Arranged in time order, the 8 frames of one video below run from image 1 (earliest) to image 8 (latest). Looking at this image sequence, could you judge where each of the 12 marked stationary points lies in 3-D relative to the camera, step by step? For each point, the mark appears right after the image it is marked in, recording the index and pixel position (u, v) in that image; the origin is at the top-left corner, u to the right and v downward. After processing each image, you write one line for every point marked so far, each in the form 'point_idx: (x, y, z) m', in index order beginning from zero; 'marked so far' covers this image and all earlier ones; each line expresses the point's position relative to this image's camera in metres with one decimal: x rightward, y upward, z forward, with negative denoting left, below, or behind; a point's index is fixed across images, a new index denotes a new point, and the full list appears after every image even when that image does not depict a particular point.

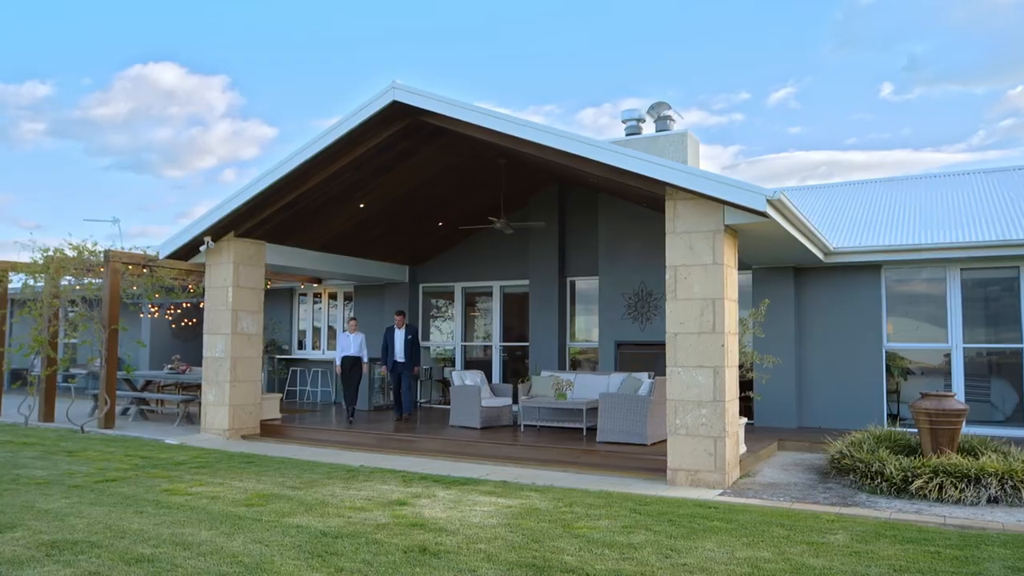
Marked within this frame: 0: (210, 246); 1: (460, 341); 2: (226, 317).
0: (-4.0, +0.5, +10.2) m
1: (-0.9, -0.9, +13.3) m
2: (-3.7, -0.4, +10.2) m
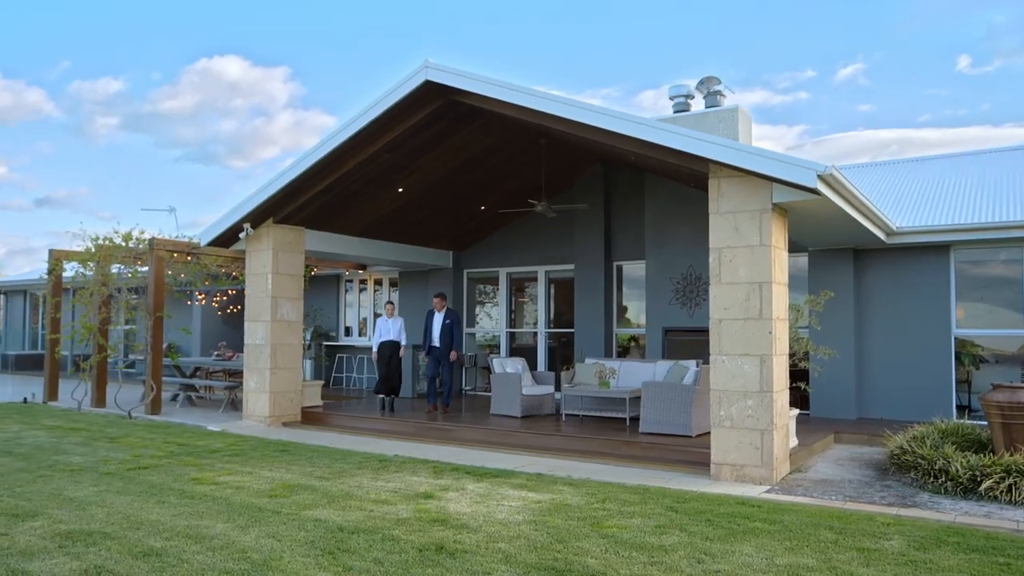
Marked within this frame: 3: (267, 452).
0: (-3.4, +0.7, +10.2) m
1: (-0.1, -0.7, +13.1) m
2: (-3.2, -0.2, +10.1) m
3: (-2.5, -1.6, +7.8) m
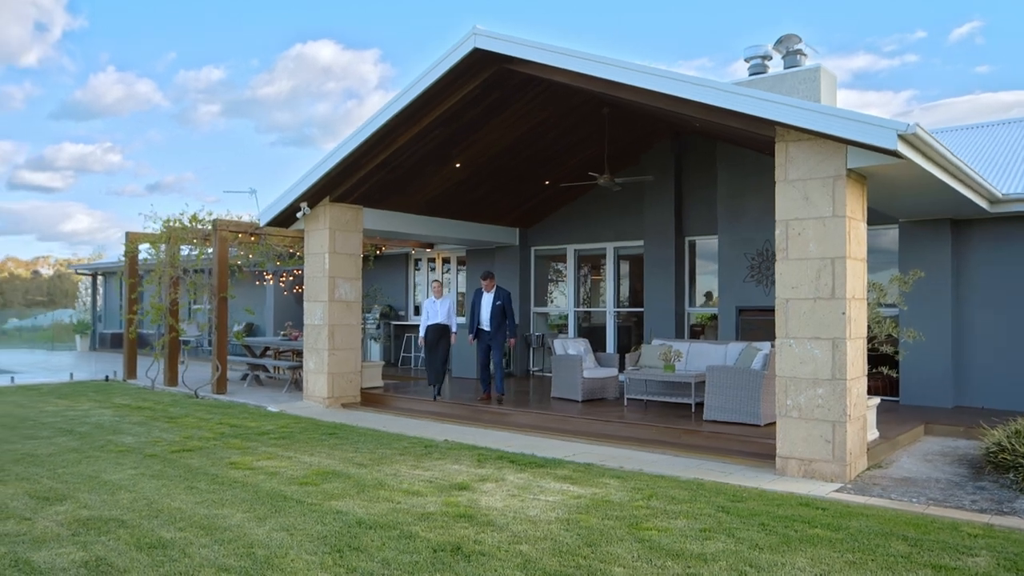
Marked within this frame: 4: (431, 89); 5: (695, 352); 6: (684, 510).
0: (-2.6, +1.0, +10.1) m
1: (+1.0, -0.3, +12.6) m
2: (-2.4, +0.1, +10.0) m
3: (-2.0, -1.5, +7.7) m
4: (-0.9, +2.1, +8.4) m
5: (+2.2, -0.8, +9.4) m
6: (+1.1, -1.4, +5.0) m
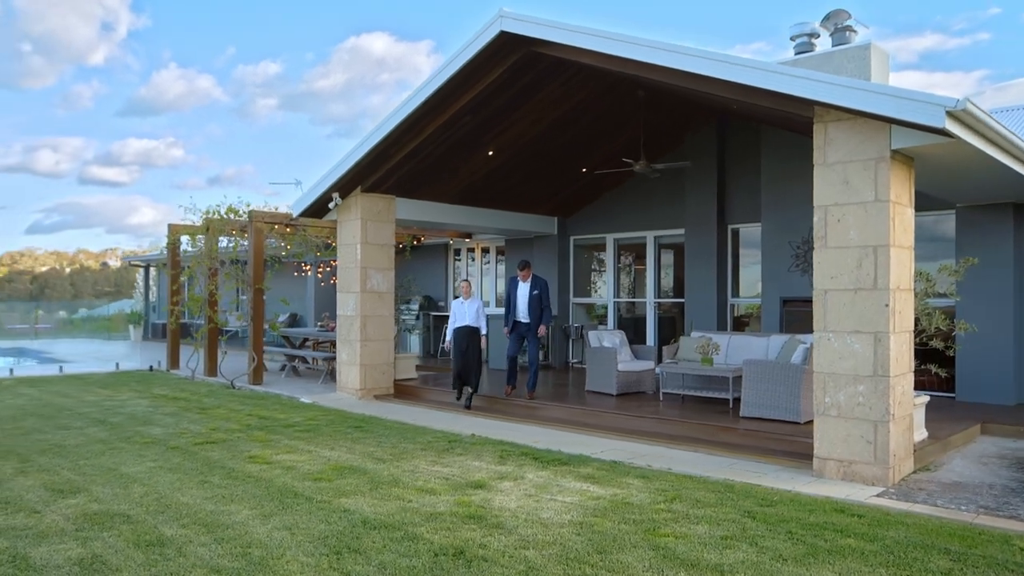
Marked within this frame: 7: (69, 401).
0: (-2.2, +1.1, +10.0) m
1: (+1.6, -0.1, +12.3) m
2: (-2.0, +0.2, +10.0) m
3: (-1.7, -1.4, +7.6) m
4: (-0.6, +2.2, +8.2) m
5: (+2.6, -0.7, +9.0) m
6: (+1.2, -1.4, +4.7) m
7: (-5.2, -1.3, +9.2) m
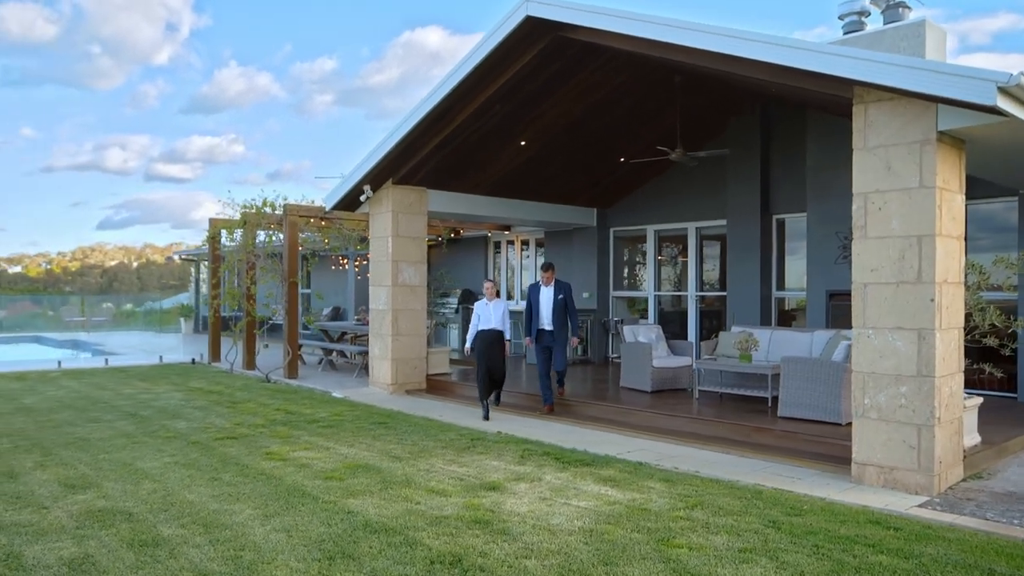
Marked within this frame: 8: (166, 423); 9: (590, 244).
0: (-1.8, +1.2, +9.9) m
1: (+2.2, 0.0, +11.9) m
2: (-1.6, +0.3, +9.8) m
3: (-1.4, -1.3, +7.5) m
4: (-0.3, +2.3, +8.0) m
5: (+2.9, -0.6, +8.6) m
6: (+1.2, -1.3, +4.4) m
7: (-4.8, -1.3, +9.3) m
8: (-3.3, -1.3, +7.4) m
9: (+1.2, +0.7, +12.5) m
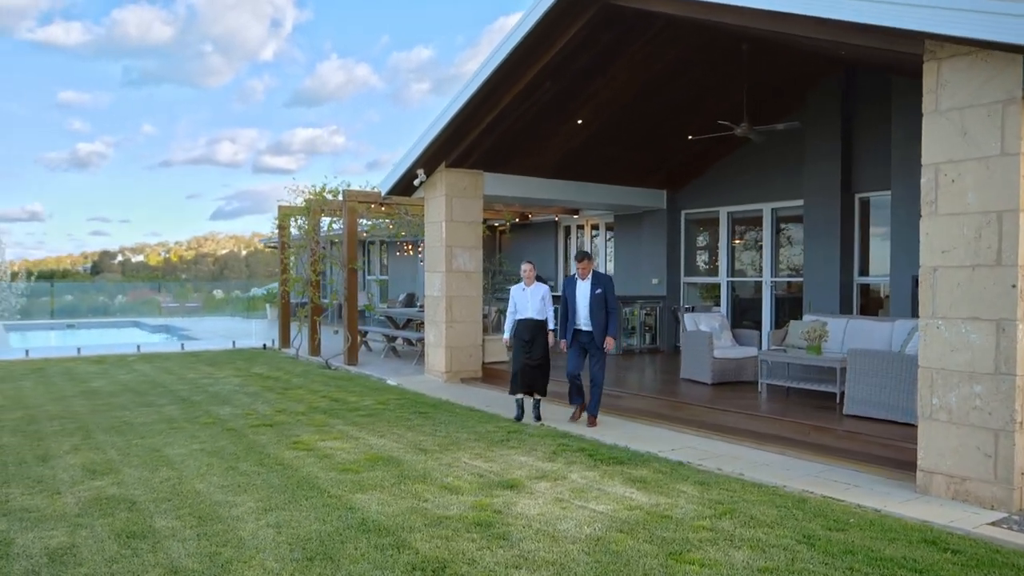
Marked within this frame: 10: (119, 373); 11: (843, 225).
0: (-1.1, +1.3, +9.7) m
1: (+3.1, +0.2, +11.3) m
2: (-0.9, +0.4, +9.6) m
3: (-1.0, -1.2, +7.4) m
4: (+0.2, +2.4, +7.6) m
5: (+3.4, -0.4, +7.9) m
6: (+1.2, -1.2, +3.9) m
7: (-4.1, -1.1, +9.5) m
8: (-2.9, -1.1, +7.4) m
9: (+2.3, +0.9, +11.9) m
10: (-5.0, -1.1, +9.9) m
11: (+3.9, +0.8, +9.3) m
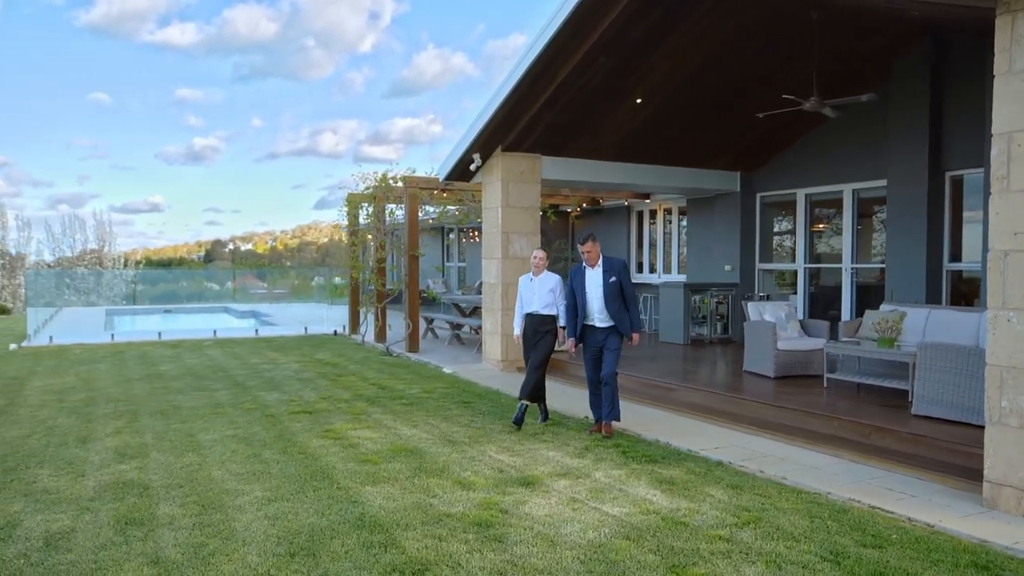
0: (-0.4, +1.5, +9.5) m
1: (+3.9, +0.4, +10.6) m
2: (-0.2, +0.6, +9.4) m
3: (-0.6, -1.1, +7.2) m
4: (+0.6, +2.6, +7.3) m
5: (+3.9, -0.3, +7.1) m
6: (+1.2, -1.2, +3.5) m
7: (-3.4, -0.9, +9.8) m
8: (-2.4, -1.0, +7.5) m
9: (+3.2, +1.1, +11.3) m
10: (-4.2, -0.9, +10.2) m
11: (+4.6, +0.9, +8.5) m
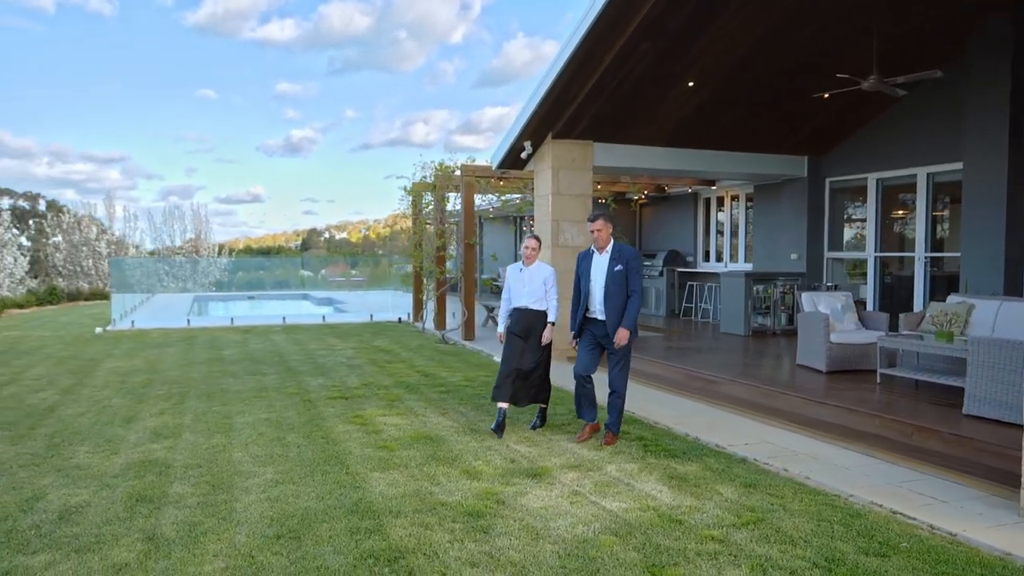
0: (+0.2, +1.6, +9.5) m
1: (+4.7, +0.5, +10.0) m
2: (+0.4, +0.7, +9.4) m
3: (-0.3, -1.0, +7.2) m
4: (+1.0, +2.7, +7.1) m
5: (+4.2, -0.2, +6.6) m
6: (+1.1, -1.1, +3.3) m
7: (-2.8, -0.8, +10.1) m
8: (-2.0, -0.9, +7.7) m
9: (+4.0, +1.2, +10.8) m
10: (-3.5, -0.7, +10.6) m
11: (+5.0, +1.0, +7.9) m
